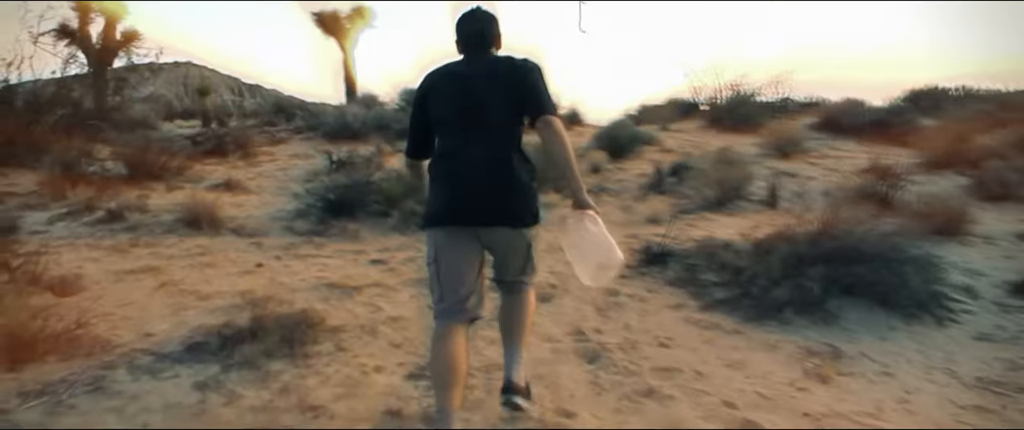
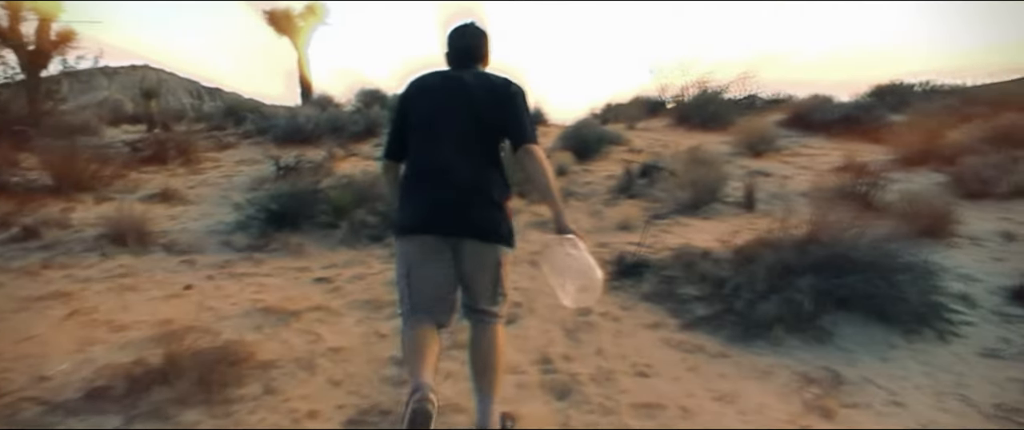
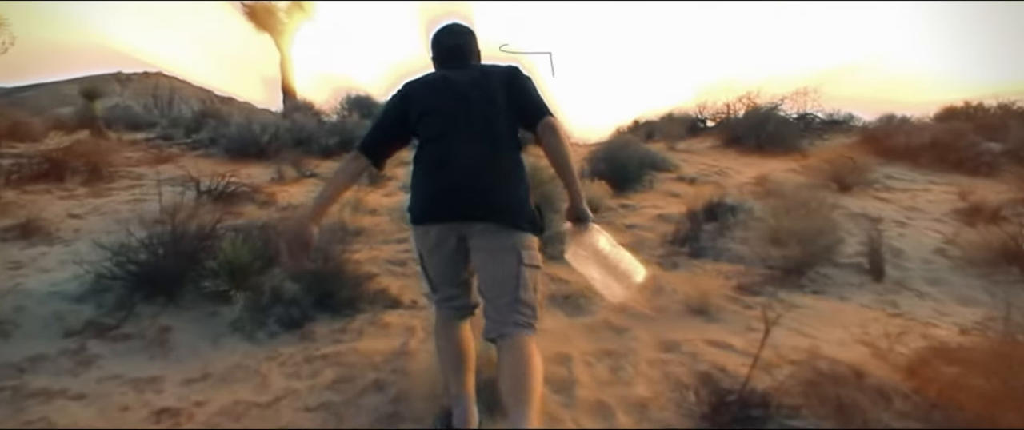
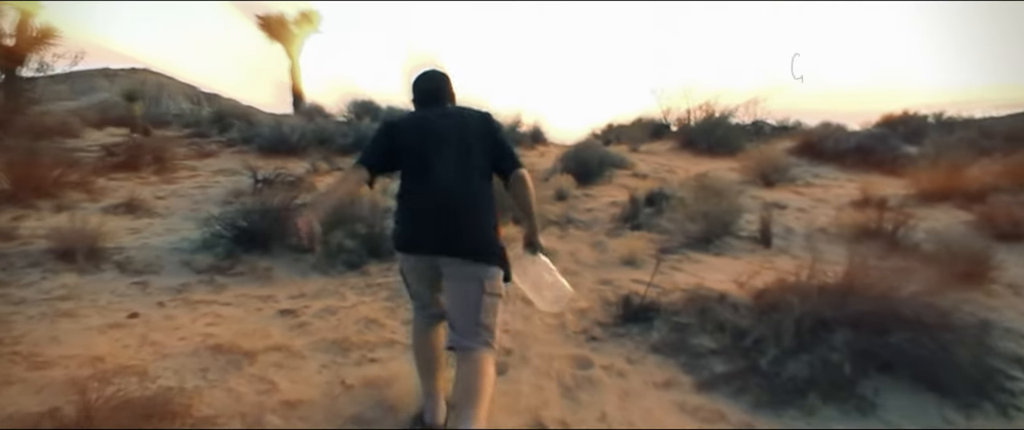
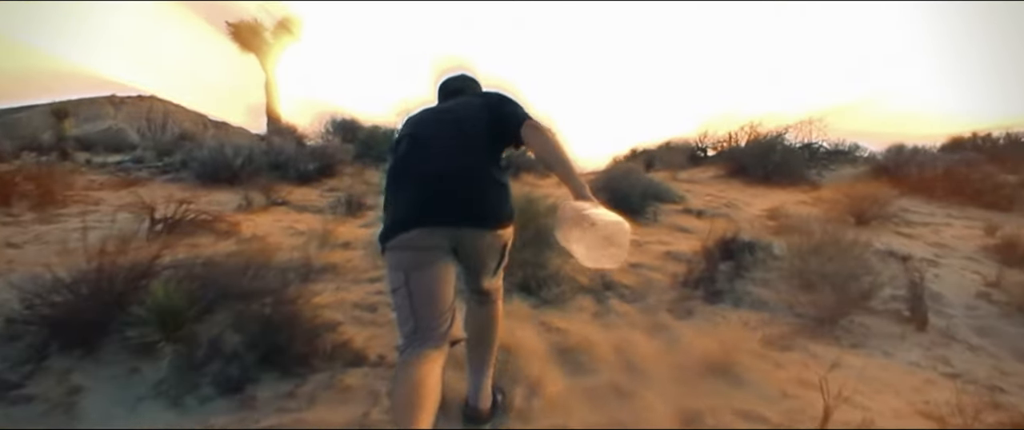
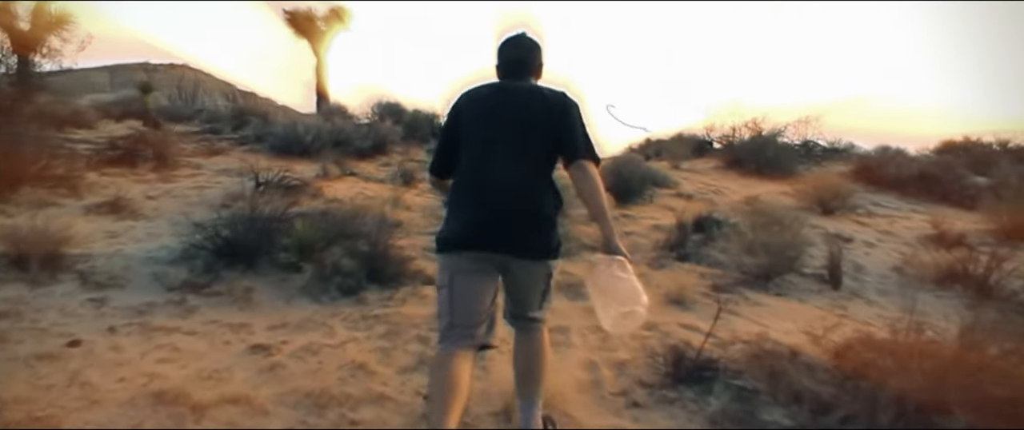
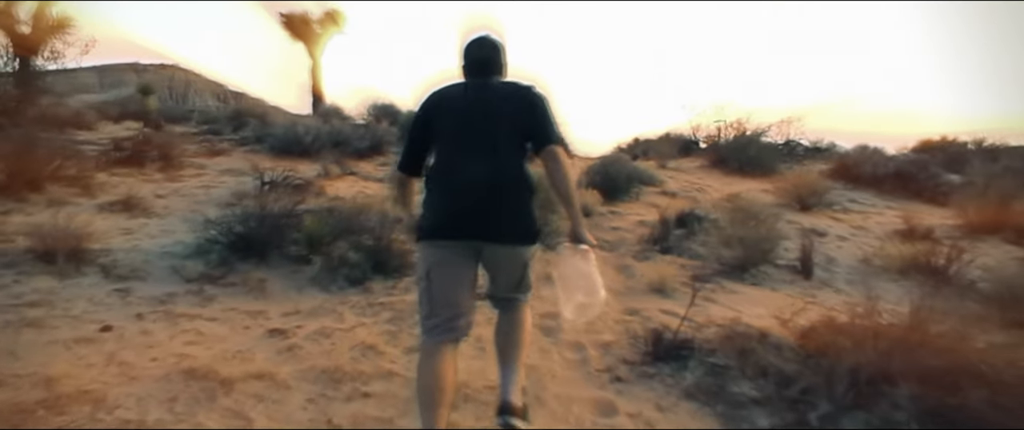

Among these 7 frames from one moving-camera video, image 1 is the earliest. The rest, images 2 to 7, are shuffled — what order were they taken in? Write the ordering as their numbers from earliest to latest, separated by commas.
2, 4, 7, 6, 3, 5
